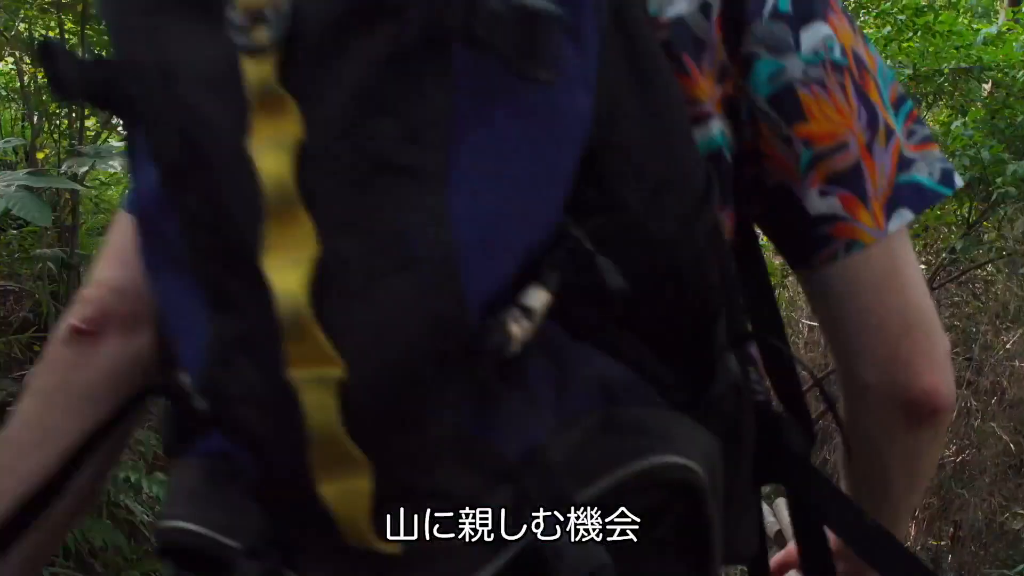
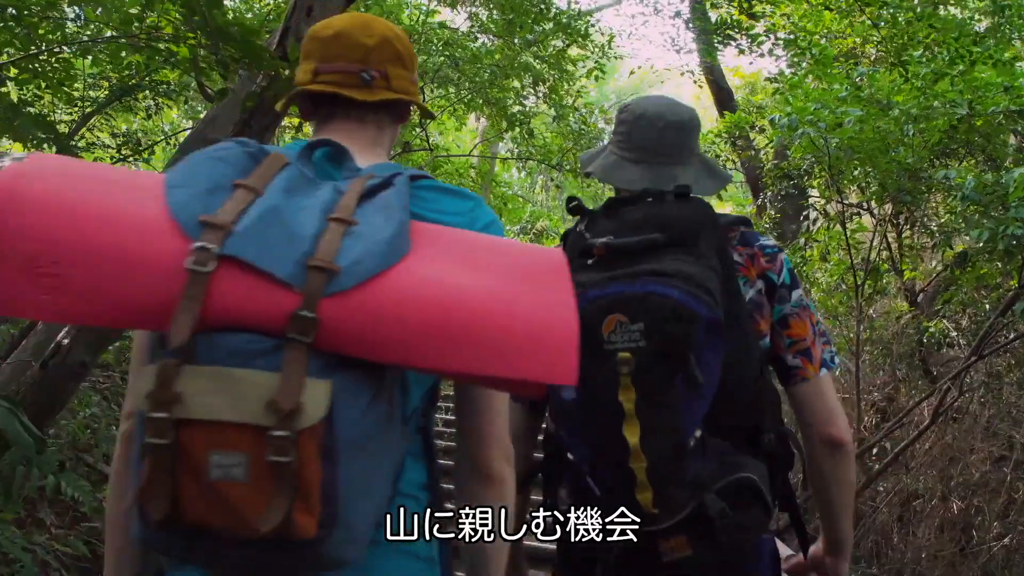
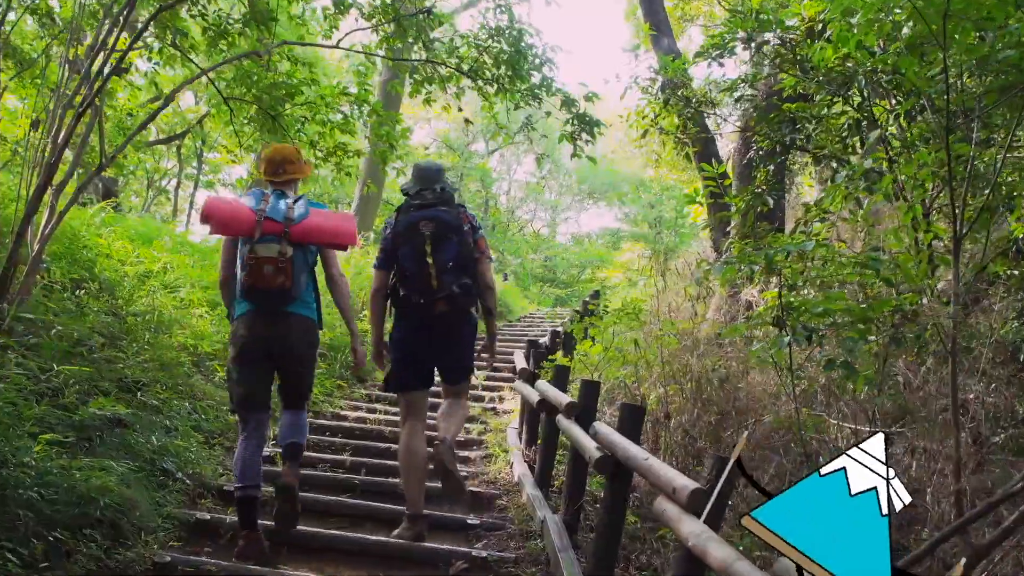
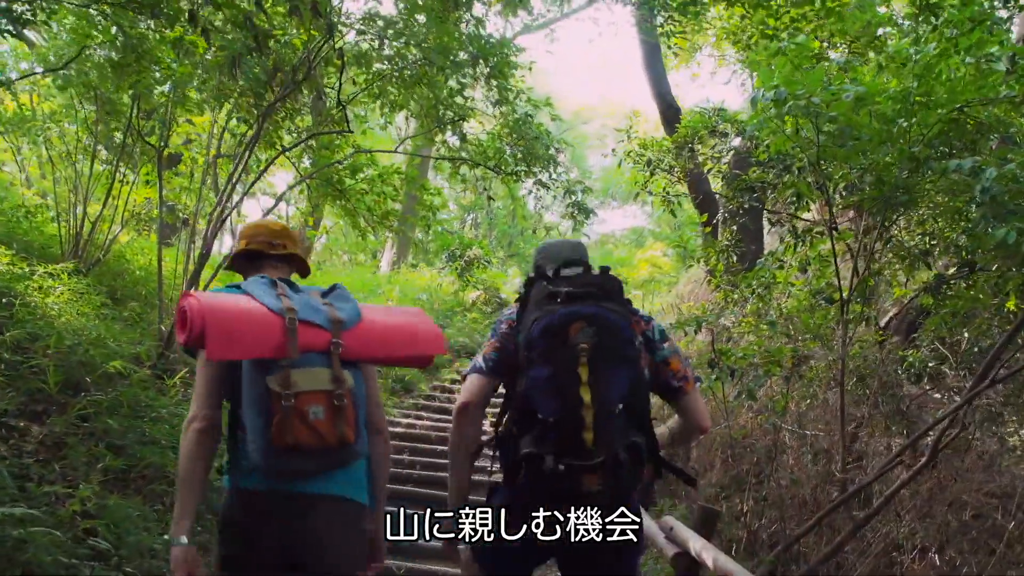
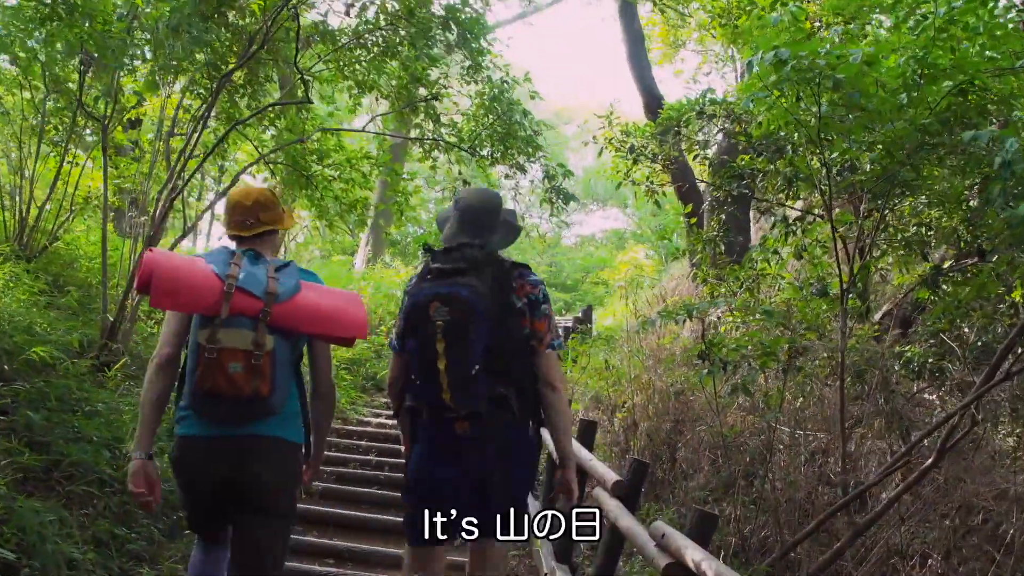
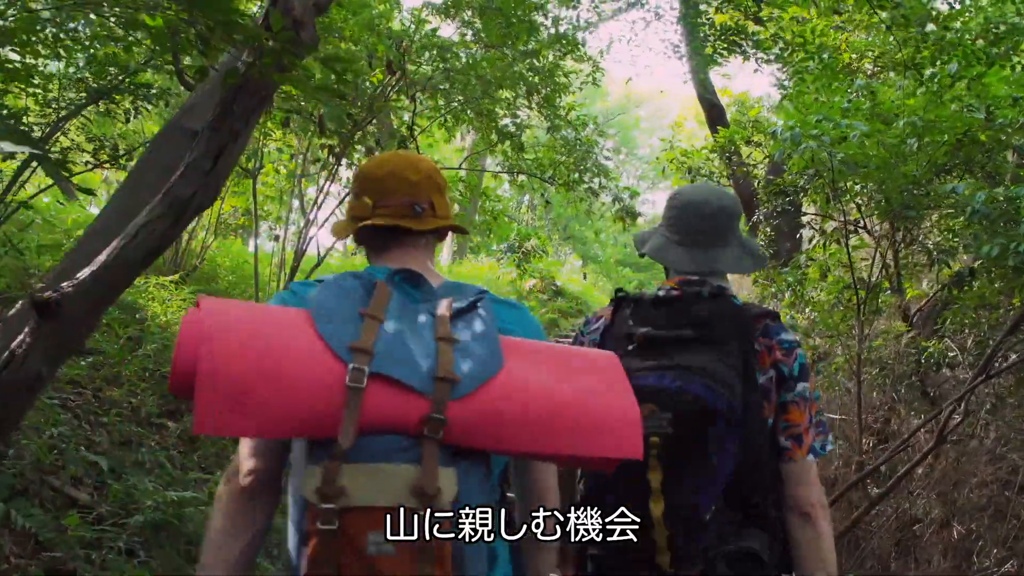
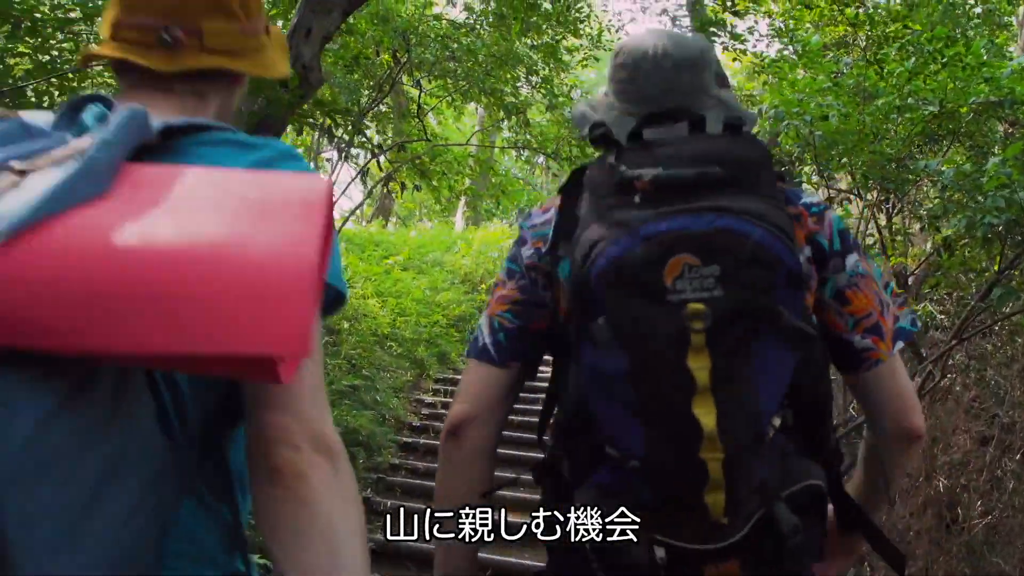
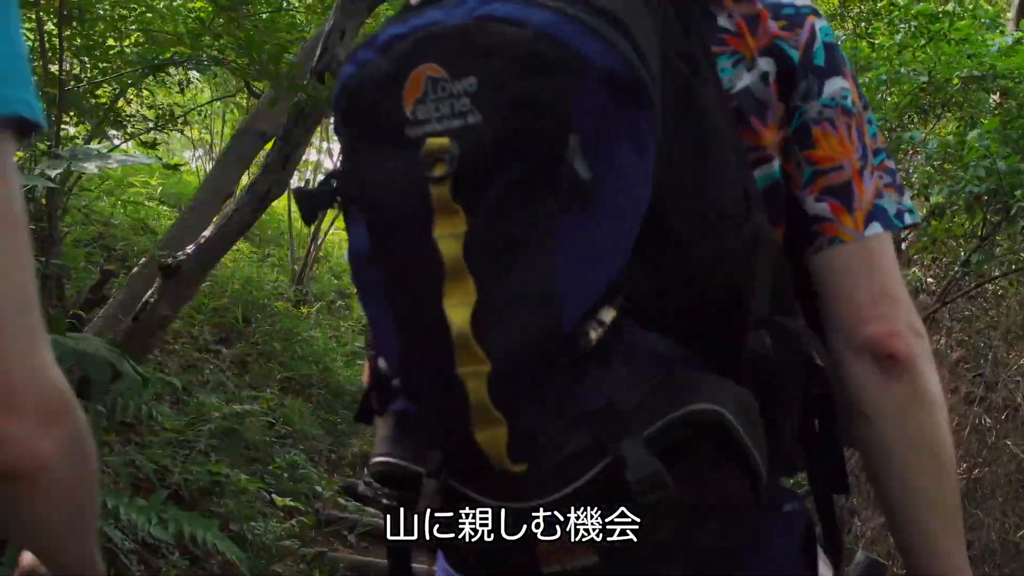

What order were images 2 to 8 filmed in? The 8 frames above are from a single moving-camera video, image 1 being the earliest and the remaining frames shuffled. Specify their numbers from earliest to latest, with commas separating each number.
8, 7, 2, 6, 4, 5, 3
